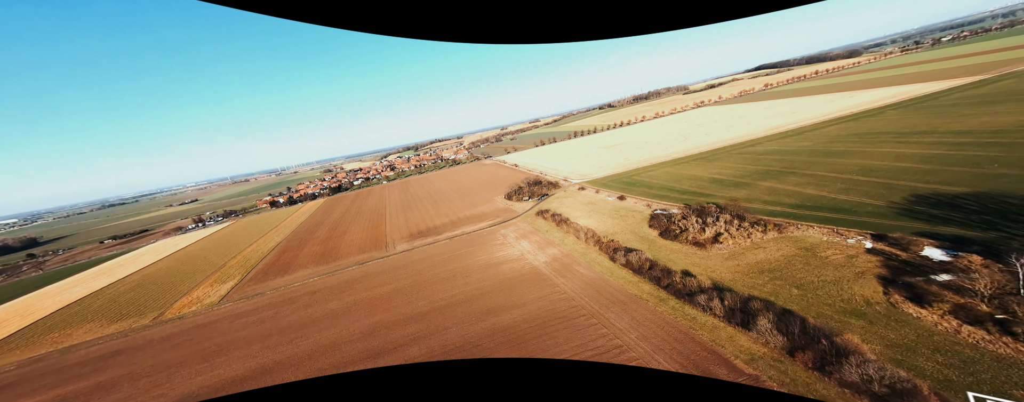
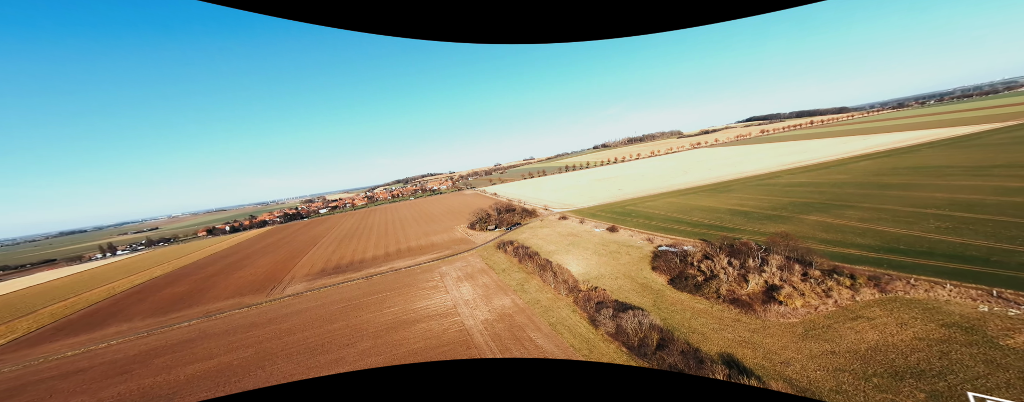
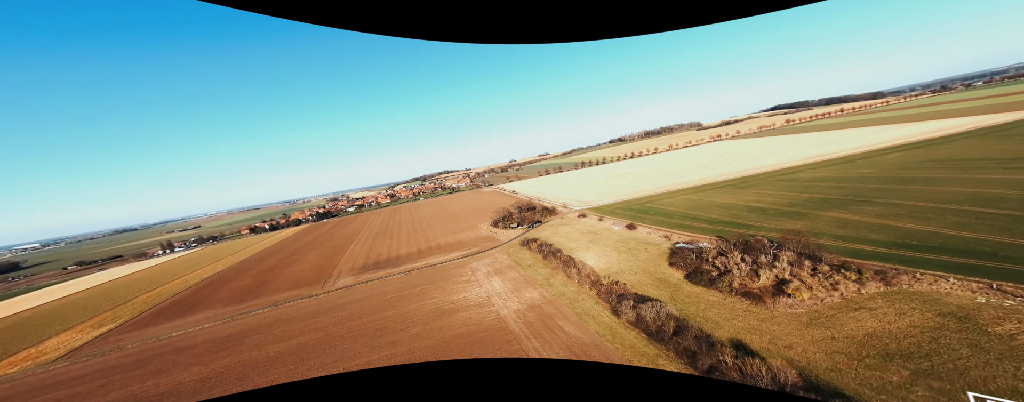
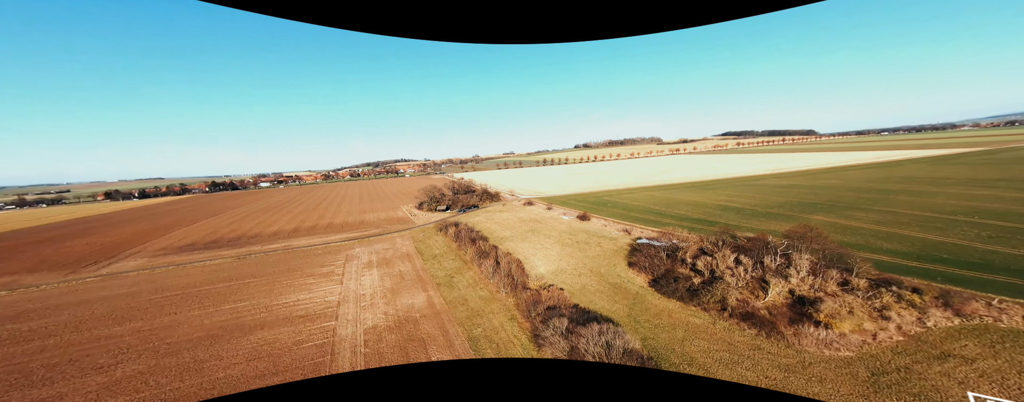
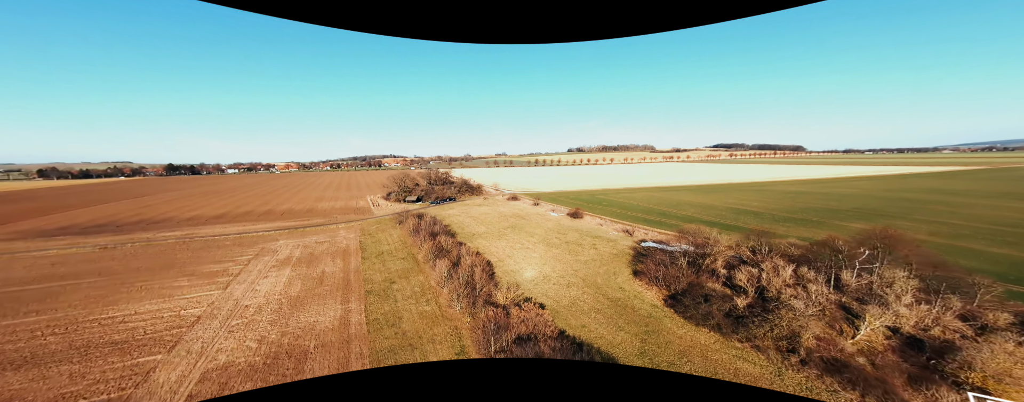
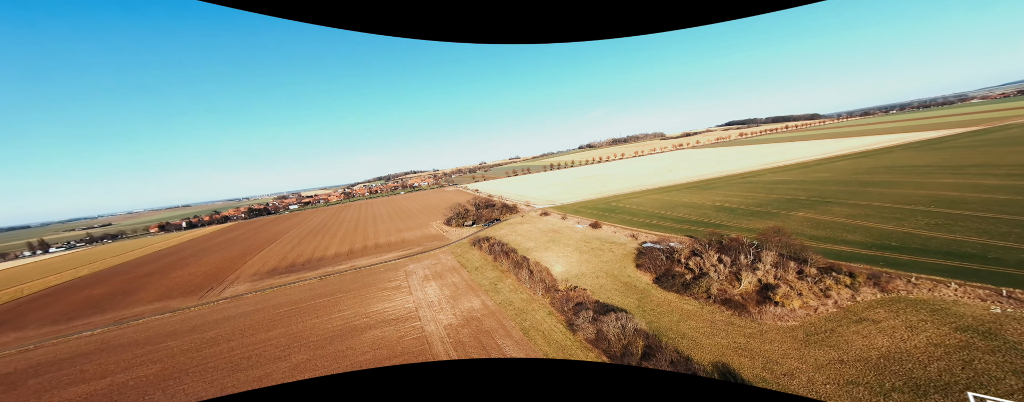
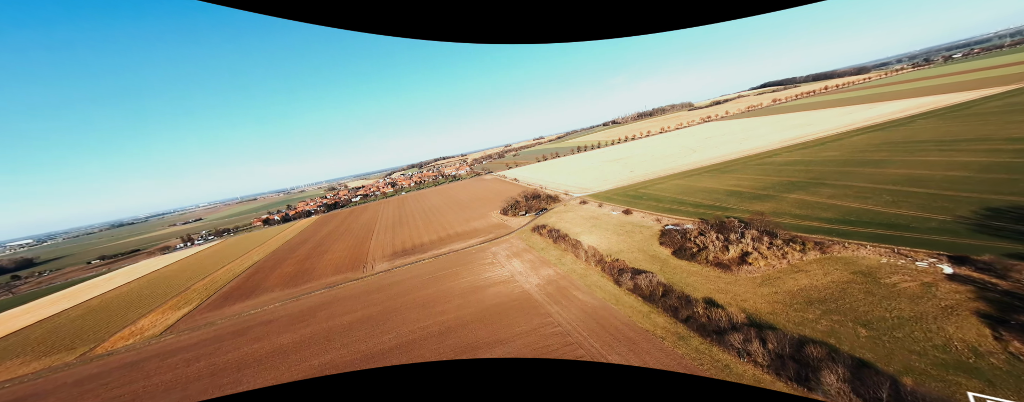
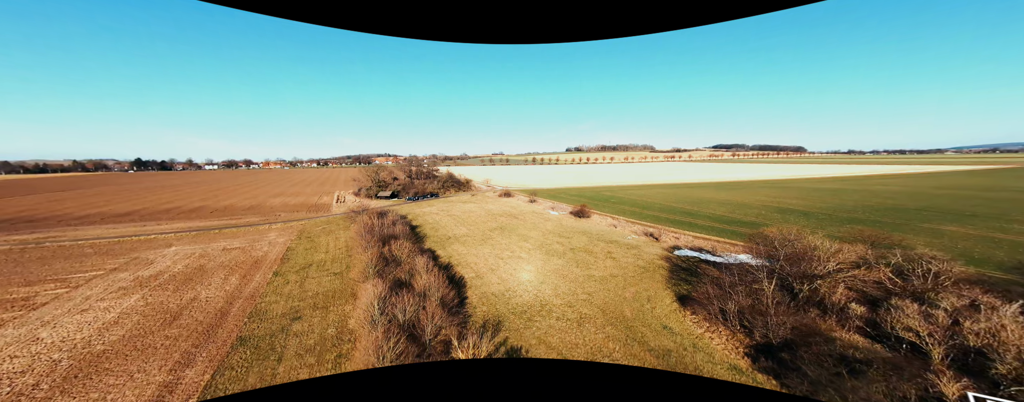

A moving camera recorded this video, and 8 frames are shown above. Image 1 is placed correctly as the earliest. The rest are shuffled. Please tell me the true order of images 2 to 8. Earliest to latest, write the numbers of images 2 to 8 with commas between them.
7, 3, 2, 6, 4, 5, 8
